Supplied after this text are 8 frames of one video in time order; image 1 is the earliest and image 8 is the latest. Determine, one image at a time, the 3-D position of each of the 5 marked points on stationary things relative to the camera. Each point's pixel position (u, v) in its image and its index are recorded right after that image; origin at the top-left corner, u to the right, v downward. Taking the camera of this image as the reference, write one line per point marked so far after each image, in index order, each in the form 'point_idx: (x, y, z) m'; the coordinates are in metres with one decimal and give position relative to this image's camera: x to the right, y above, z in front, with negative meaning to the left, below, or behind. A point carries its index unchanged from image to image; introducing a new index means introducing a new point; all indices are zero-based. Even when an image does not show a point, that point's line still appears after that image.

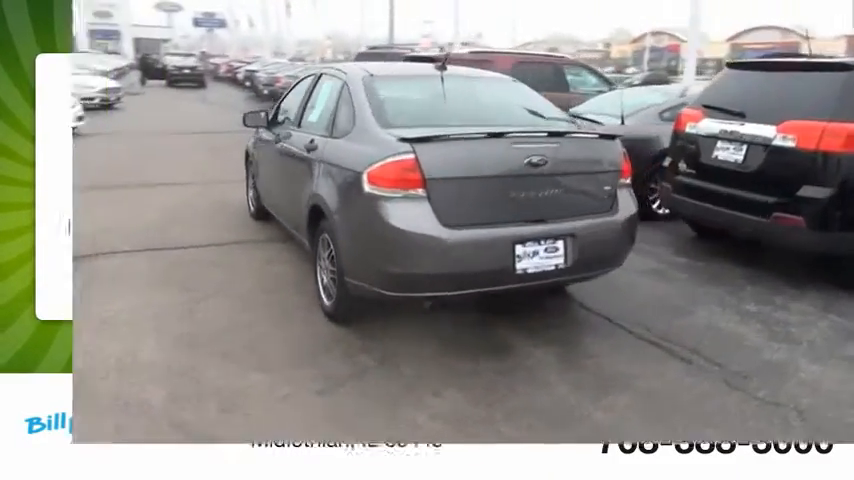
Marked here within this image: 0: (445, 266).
0: (+0.1, -0.2, +3.6) m
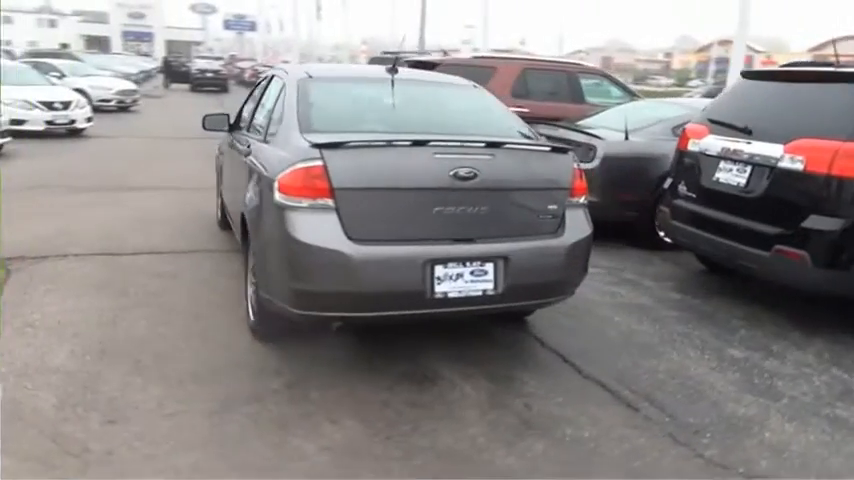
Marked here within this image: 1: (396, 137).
0: (-0.4, -0.2, +3.3) m
1: (-0.2, +0.5, +3.5) m
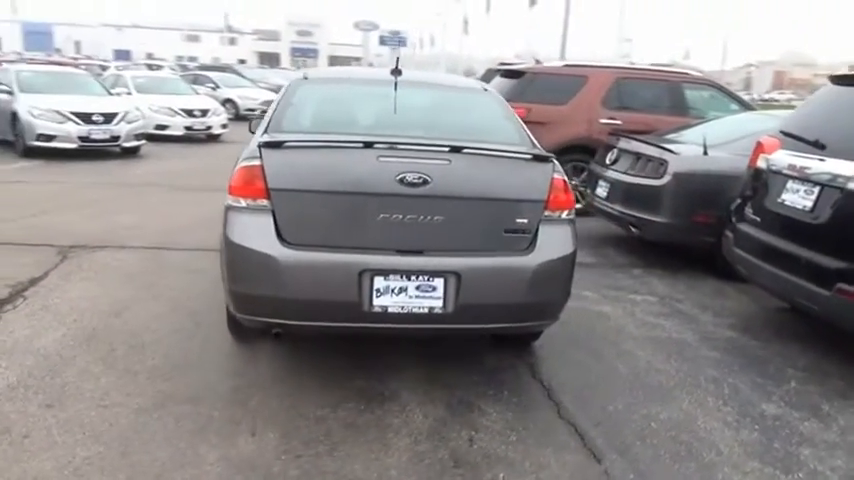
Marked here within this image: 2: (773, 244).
0: (-0.7, -0.3, +3.1) m
1: (-0.4, +0.5, +3.3) m
2: (+2.4, 0.0, +4.5) m
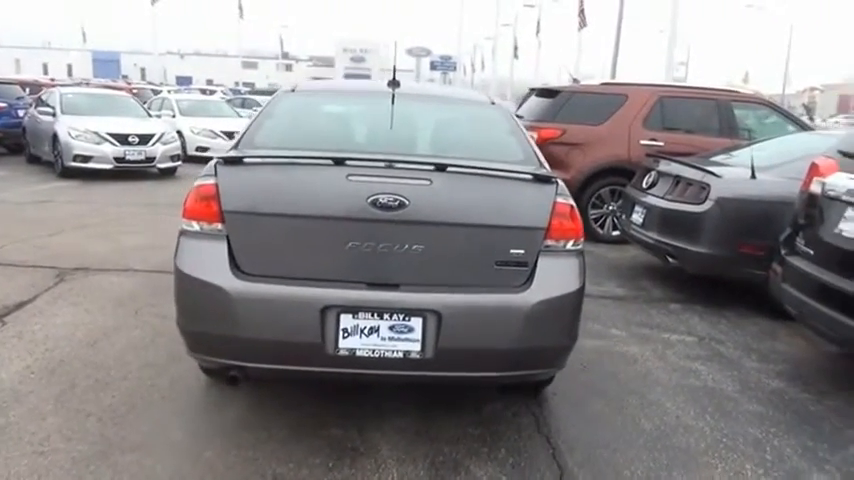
0: (-0.8, -0.4, +2.7) m
1: (-0.5, +0.4, +2.9) m
2: (+2.4, -0.3, +3.9) m
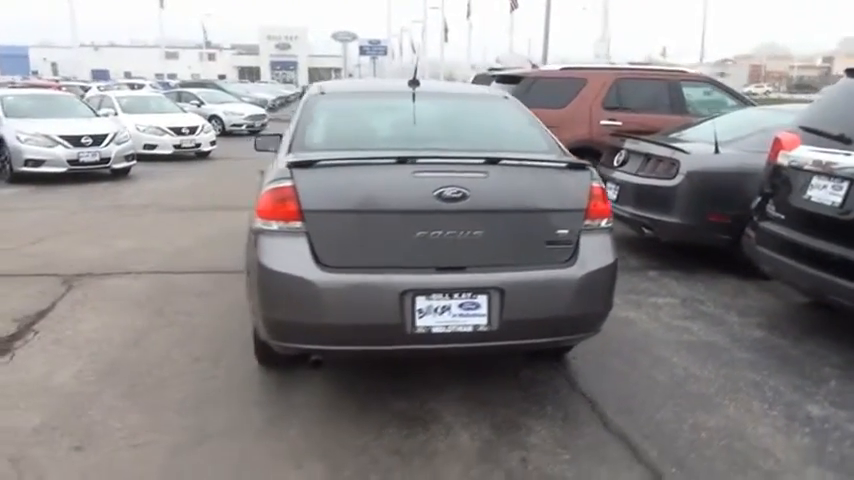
0: (-0.5, -0.4, +3.0) m
1: (-0.2, +0.4, +3.2) m
2: (+2.5, 0.0, +4.4) m
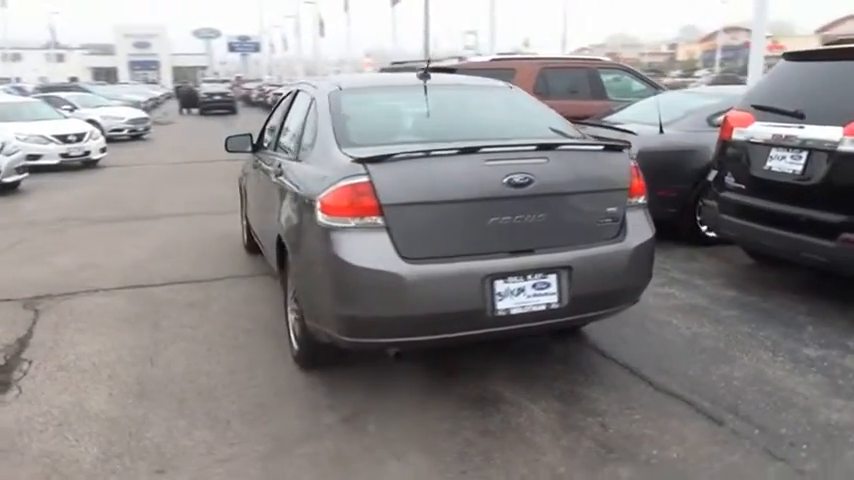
0: (-0.1, -0.3, +3.0) m
1: (+0.1, +0.5, +3.2) m
2: (+2.6, +0.2, +5.0) m
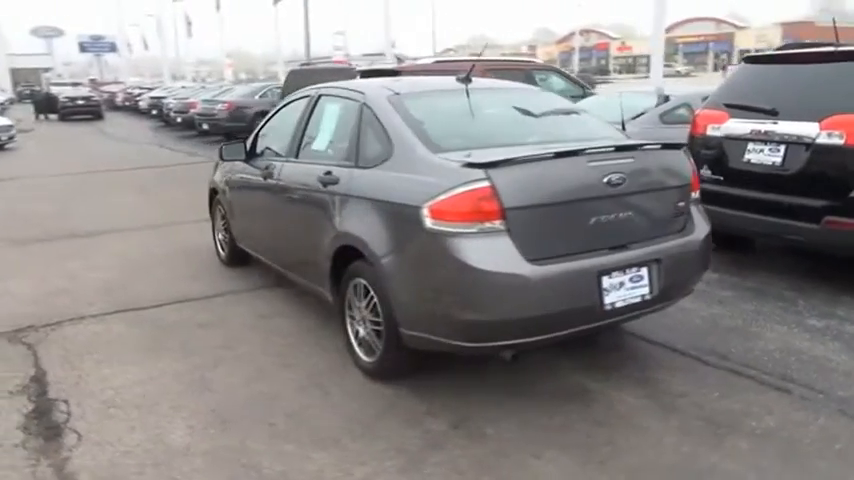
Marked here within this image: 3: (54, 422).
0: (+0.5, -0.3, +3.1) m
1: (+0.5, +0.5, +3.3) m
2: (+2.7, +0.4, +5.5) m
3: (-1.9, -1.0, +3.5) m
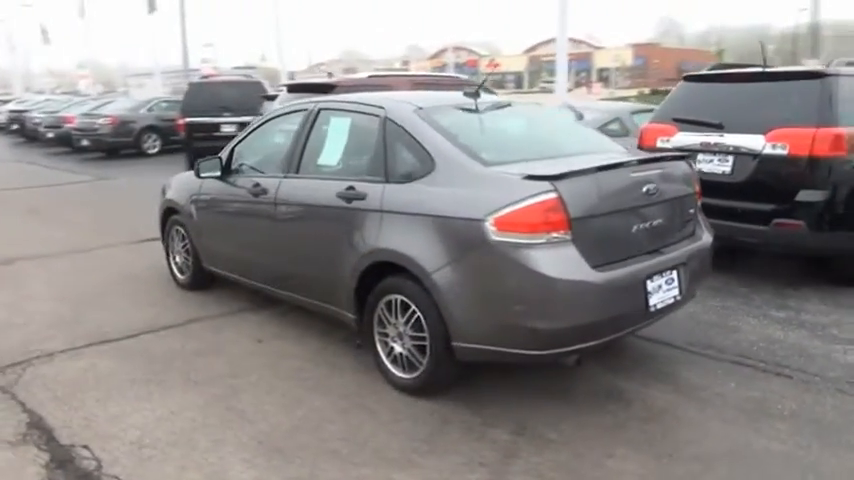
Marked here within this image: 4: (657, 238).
0: (+0.8, -0.4, +3.2) m
1: (+0.8, +0.4, +3.5) m
2: (+2.5, +0.3, +6.0) m
3: (-1.6, -1.1, +3.1) m
4: (+1.3, 0.0, +3.6) m
